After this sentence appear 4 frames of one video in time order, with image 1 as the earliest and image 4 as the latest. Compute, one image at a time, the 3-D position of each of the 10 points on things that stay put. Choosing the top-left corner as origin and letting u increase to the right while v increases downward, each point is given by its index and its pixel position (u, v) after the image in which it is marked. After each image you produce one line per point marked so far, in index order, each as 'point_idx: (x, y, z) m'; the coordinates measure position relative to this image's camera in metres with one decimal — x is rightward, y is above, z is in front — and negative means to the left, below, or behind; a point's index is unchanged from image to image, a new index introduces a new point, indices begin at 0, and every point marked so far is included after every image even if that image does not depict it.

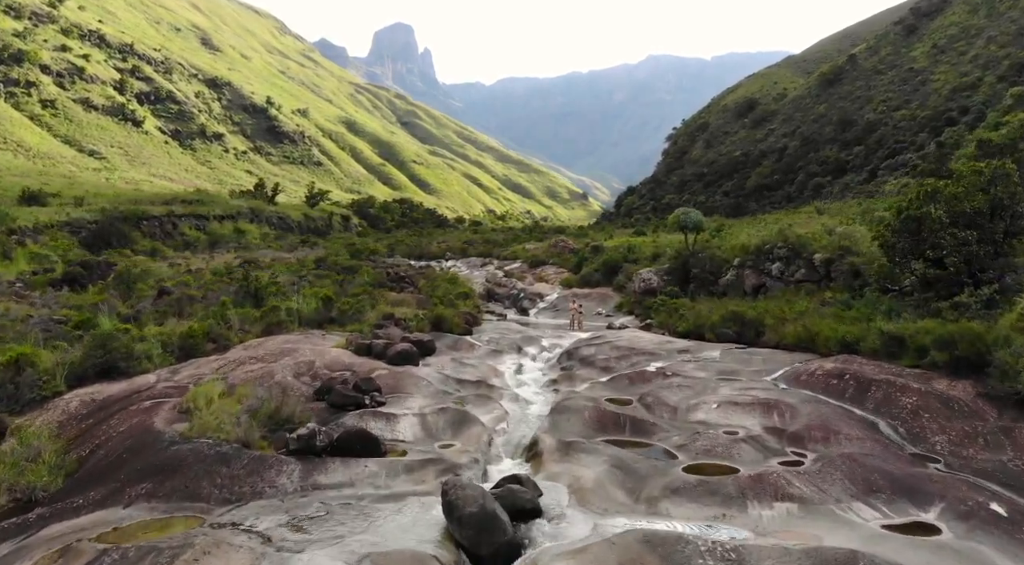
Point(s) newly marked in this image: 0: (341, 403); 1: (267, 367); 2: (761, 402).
0: (-3.7, -2.6, +15.0) m
1: (-6.5, -2.3, +18.6) m
2: (+5.6, -2.7, +15.8) m
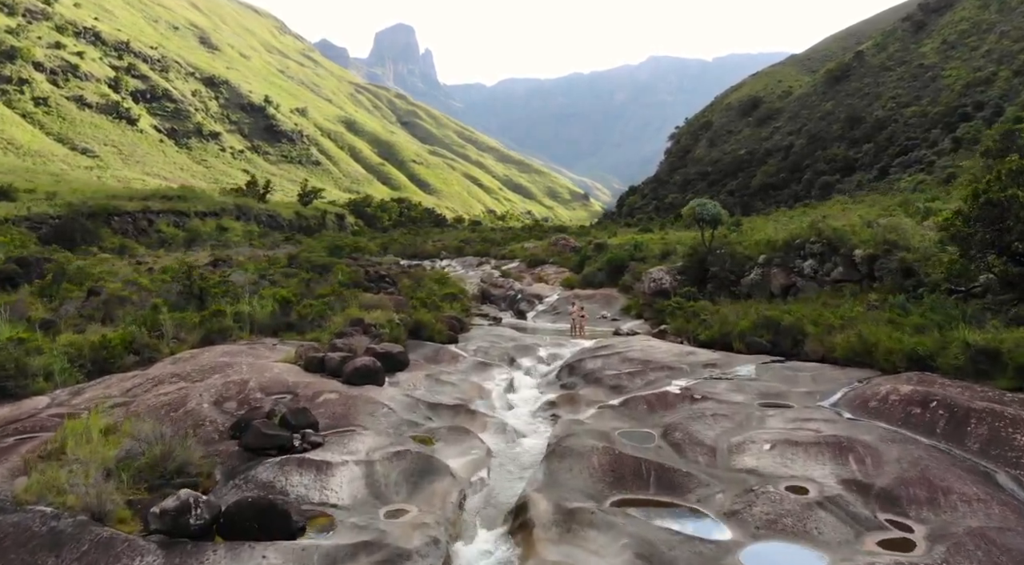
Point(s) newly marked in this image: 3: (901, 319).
0: (-4.0, -2.6, +11.0) m
1: (-6.8, -2.3, +14.6) m
2: (+5.3, -2.7, +11.7) m
3: (+10.7, -1.0, +19.3) m
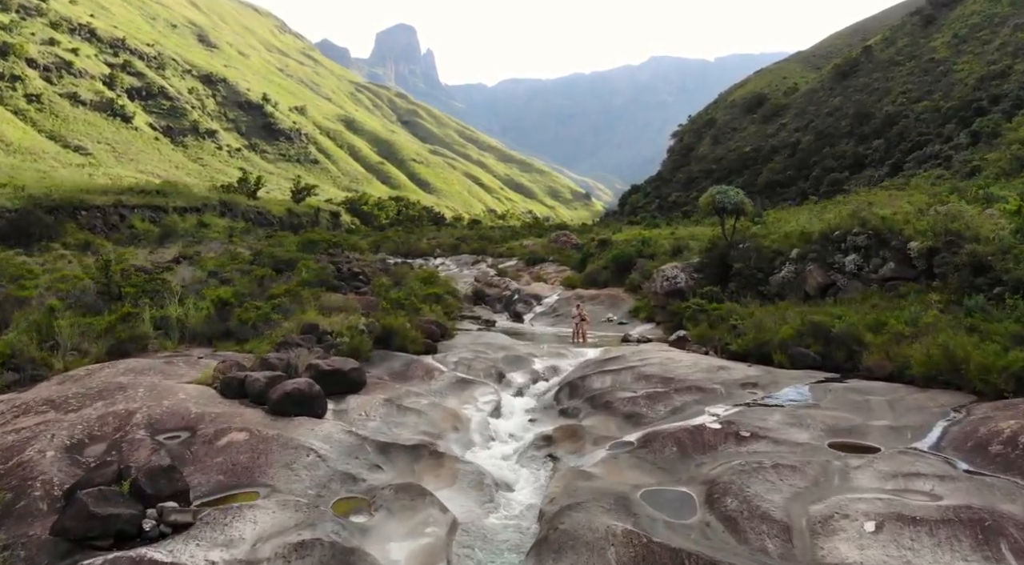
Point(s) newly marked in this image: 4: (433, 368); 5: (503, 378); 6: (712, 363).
0: (-4.3, -2.5, +7.0) m
1: (-7.1, -2.2, +10.6) m
2: (+5.0, -2.6, +7.7) m
3: (+10.4, -1.0, +15.3) m
4: (-1.9, -2.0, +16.8) m
5: (-0.2, -2.3, +17.3) m
6: (+4.7, -1.9, +16.4) m
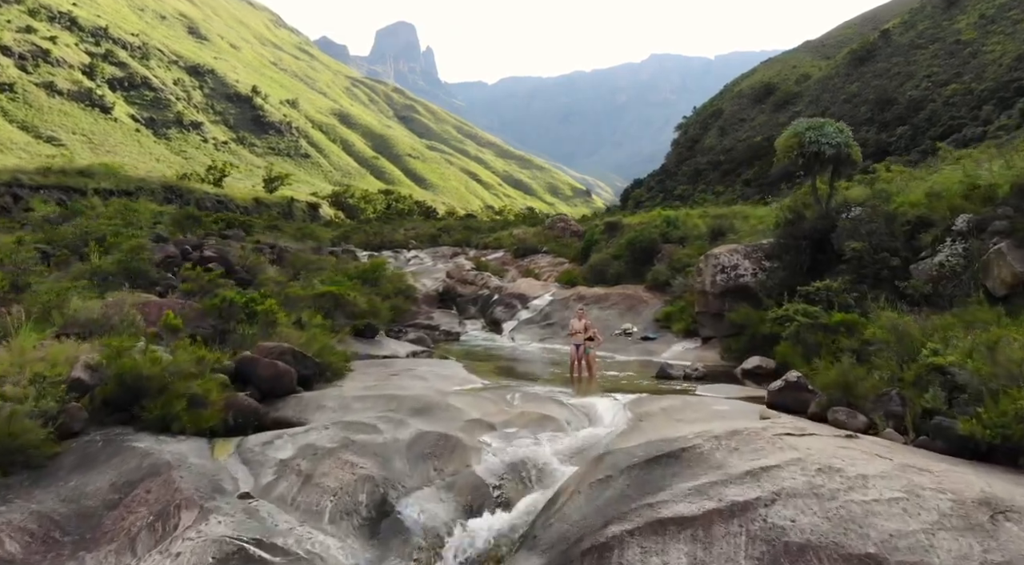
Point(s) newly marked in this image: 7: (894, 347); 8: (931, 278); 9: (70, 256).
0: (-5.3, -2.4, -3.5) m
1: (-8.1, -2.1, +0.1) m
2: (+4.1, -2.5, -2.8) m
3: (+9.4, -0.8, +4.7) m
4: (-2.9, -1.9, +6.3) m
5: (-1.2, -2.2, +6.8) m
6: (+3.7, -1.7, +5.9) m
7: (+5.4, -0.8, +9.8) m
8: (+8.3, +0.1, +13.8) m
9: (-9.5, +0.7, +15.9) m
